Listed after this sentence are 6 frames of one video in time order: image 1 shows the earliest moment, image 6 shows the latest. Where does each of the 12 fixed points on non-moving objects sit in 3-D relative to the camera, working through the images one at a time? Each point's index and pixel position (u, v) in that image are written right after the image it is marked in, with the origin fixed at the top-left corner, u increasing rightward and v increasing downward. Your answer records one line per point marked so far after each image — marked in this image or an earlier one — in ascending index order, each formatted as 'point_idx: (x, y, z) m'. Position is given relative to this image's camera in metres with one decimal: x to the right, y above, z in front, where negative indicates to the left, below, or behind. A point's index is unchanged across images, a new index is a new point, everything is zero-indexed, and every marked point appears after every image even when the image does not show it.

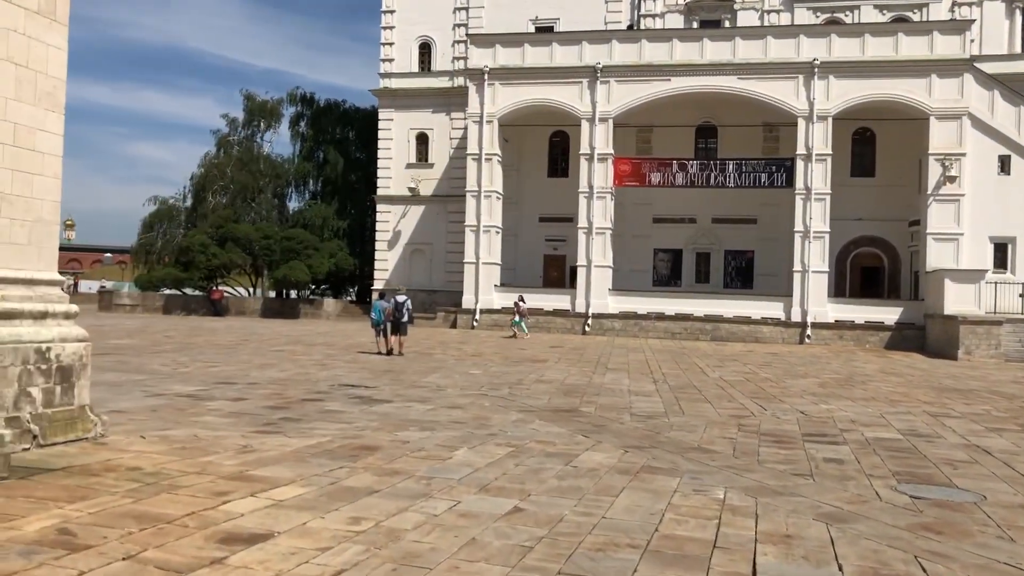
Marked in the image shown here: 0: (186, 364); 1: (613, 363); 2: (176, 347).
0: (-4.9, -1.1, +14.3) m
1: (+1.9, -1.4, +17.8) m
2: (-6.5, -1.1, +18.4) m
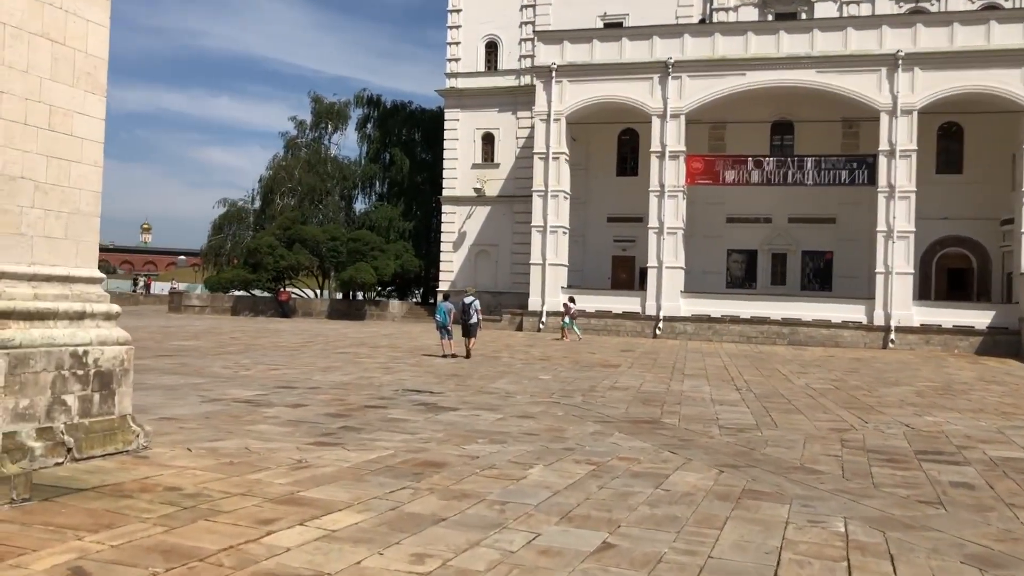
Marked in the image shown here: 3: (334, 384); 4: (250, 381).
0: (-3.9, -1.1, +13.9) m
1: (+3.1, -1.4, +16.8) m
2: (-5.2, -1.1, +18.0) m
3: (-2.2, -1.2, +11.9) m
4: (-3.2, -1.1, +11.8) m
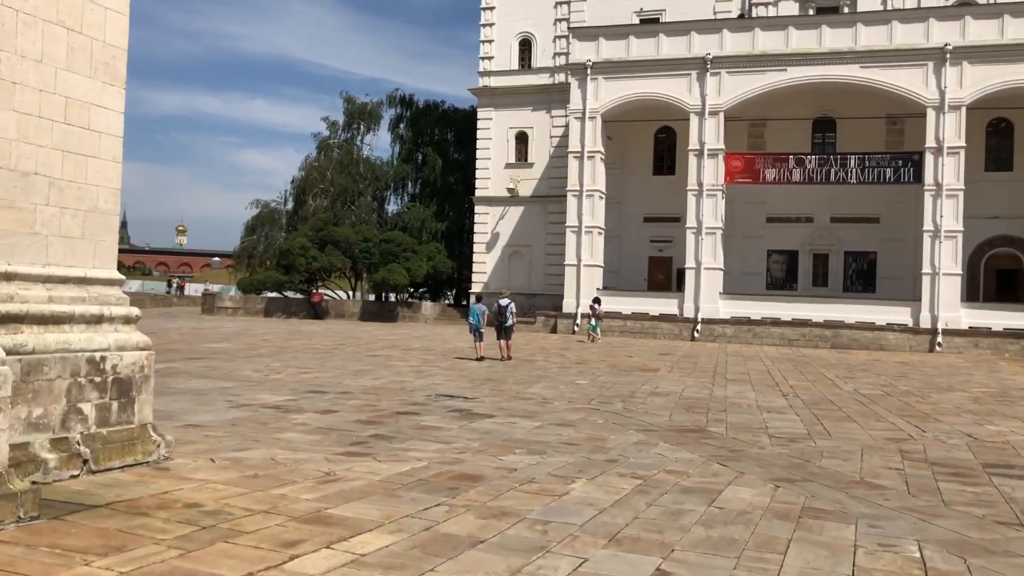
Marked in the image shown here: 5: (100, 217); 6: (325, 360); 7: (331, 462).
0: (-3.3, -1.2, +13.6) m
1: (+3.8, -1.5, +16.3) m
2: (-4.5, -1.2, +17.8) m
3: (-1.8, -1.2, +11.6) m
4: (-2.8, -1.2, +11.5) m
5: (-2.4, +0.4, +5.6) m
6: (-3.1, -1.2, +16.0) m
7: (-1.2, -1.1, +6.2) m
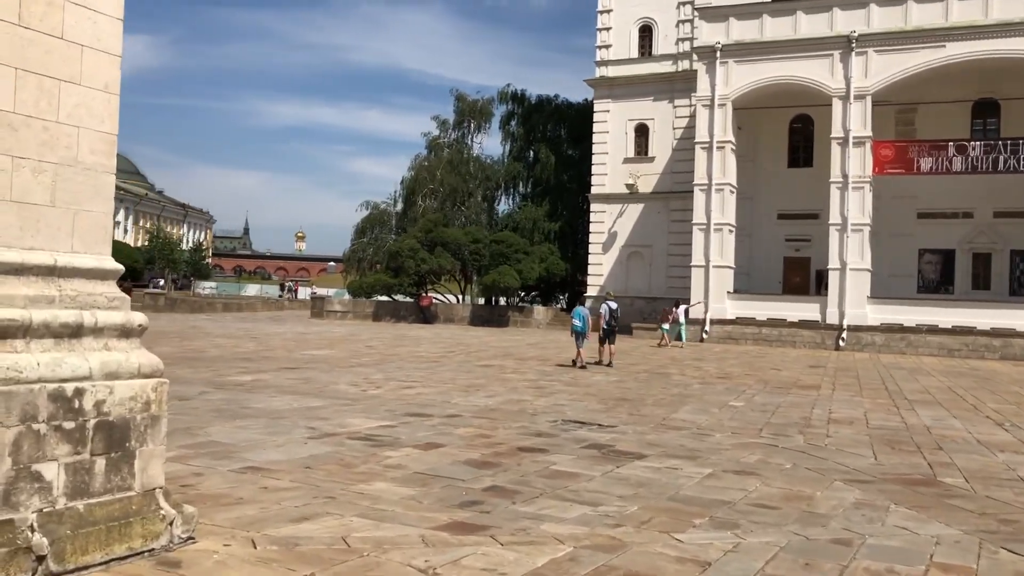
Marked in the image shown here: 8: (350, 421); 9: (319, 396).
0: (-1.7, -1.2, +11.7) m
1: (+5.7, -1.5, +13.7) m
2: (-2.4, -1.2, +16.1) m
3: (-0.4, -1.2, +9.6) m
4: (-1.3, -1.2, +9.6) m
5: (-1.6, +0.4, +3.7) m
6: (-1.2, -1.2, +14.1) m
7: (-0.4, -1.1, +4.1) m
8: (-1.4, -1.1, +8.2) m
9: (-2.1, -1.2, +10.3) m
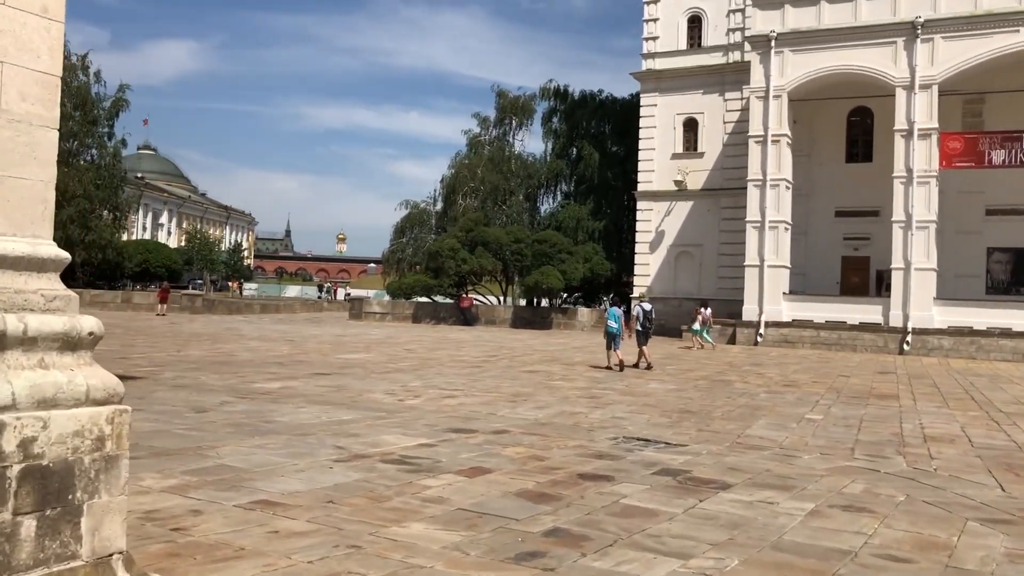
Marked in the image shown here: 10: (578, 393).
0: (-1.1, -1.2, +10.8) m
1: (+6.3, -1.5, +12.4) m
2: (-1.6, -1.2, +15.1) m
3: (+0.1, -1.2, +8.6) m
4: (-0.9, -1.2, +8.6) m
5: (-1.4, +0.4, +2.7) m
6: (-0.5, -1.2, +13.1) m
7: (-0.1, -1.1, +3.1) m
8: (-1.0, -1.1, +7.2) m
9: (-1.6, -1.2, +9.3) m
10: (+0.8, -1.3, +11.4) m
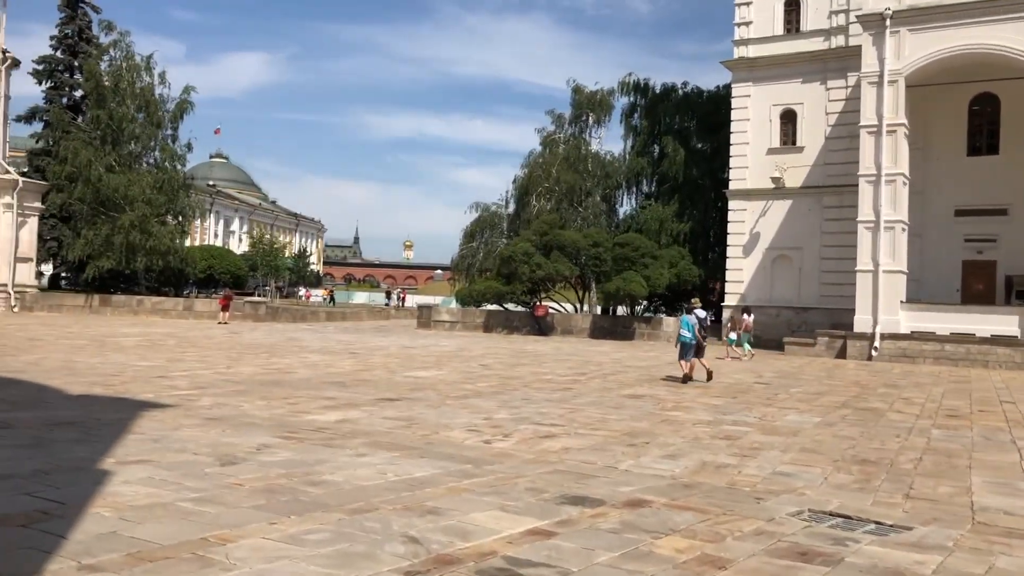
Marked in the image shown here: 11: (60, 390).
0: (-0.1, -1.3, +8.5) m
1: (+7.4, -1.6, +9.6) m
2: (-0.3, -1.3, +12.9) m
3: (+1.0, -1.3, +6.2) m
4: (0.0, -1.2, +6.3) m
5: (-0.9, +0.4, +0.5) m
6: (+0.7, -1.3, +10.8) m
7: (+0.4, -1.1, +0.8) m
8: (-0.2, -1.2, +5.0) m
9: (-0.6, -1.2, +7.1) m
10: (+1.9, -1.3, +9.0) m
11: (-5.0, -1.1, +10.6) m
